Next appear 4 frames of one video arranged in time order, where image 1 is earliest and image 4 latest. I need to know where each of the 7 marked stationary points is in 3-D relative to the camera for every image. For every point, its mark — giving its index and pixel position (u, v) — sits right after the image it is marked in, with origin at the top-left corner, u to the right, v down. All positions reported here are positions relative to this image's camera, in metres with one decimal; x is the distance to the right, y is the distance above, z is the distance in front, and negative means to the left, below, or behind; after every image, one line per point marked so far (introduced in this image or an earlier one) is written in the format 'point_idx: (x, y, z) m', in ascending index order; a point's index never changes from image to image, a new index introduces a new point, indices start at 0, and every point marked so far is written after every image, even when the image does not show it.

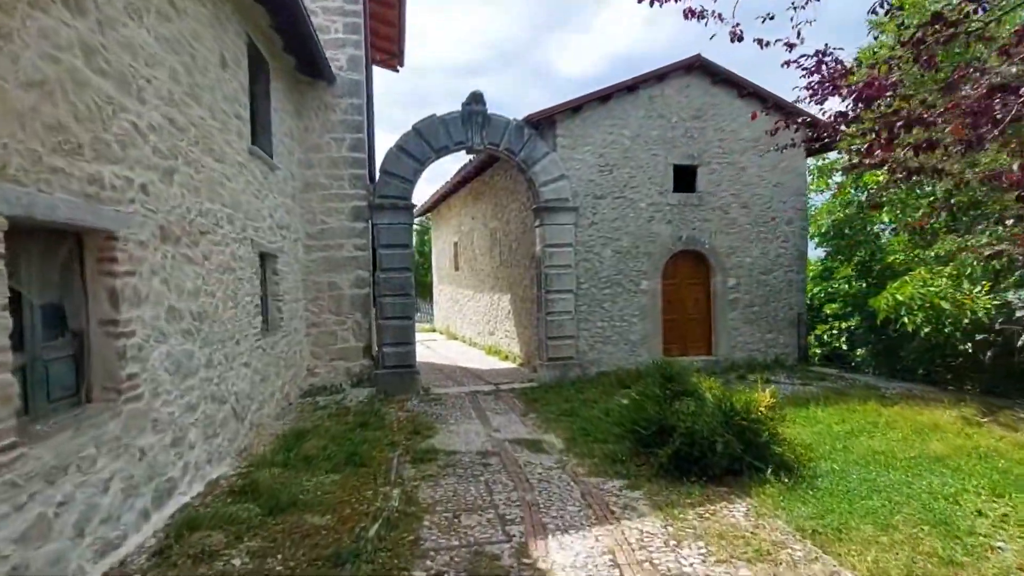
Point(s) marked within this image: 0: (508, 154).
0: (-0.1, +1.9, +7.7) m
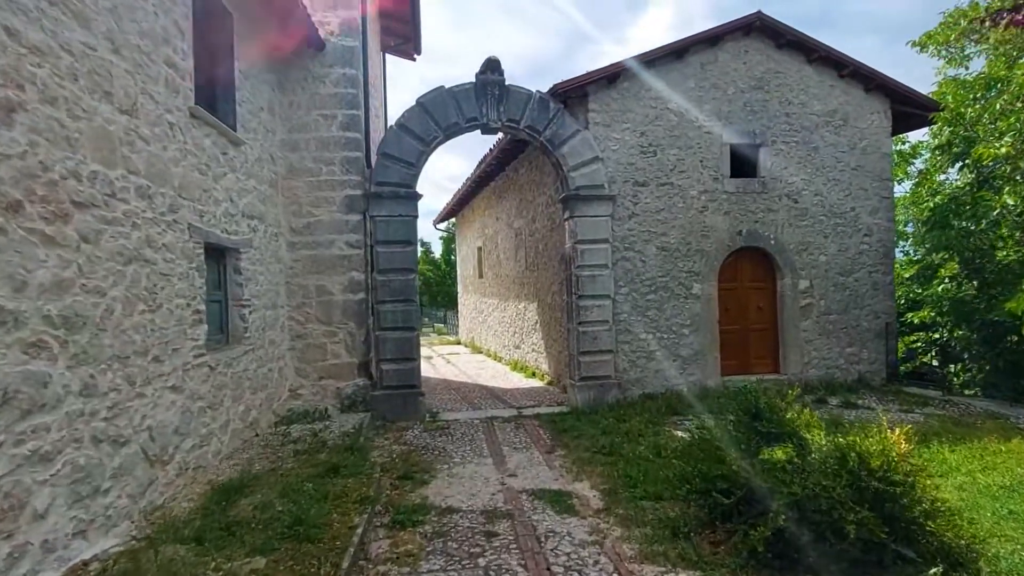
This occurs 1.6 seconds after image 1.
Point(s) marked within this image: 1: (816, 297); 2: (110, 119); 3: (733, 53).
0: (+0.2, +1.9, +6.4) m
1: (+4.1, -0.1, +7.2) m
2: (-2.3, +1.0, +3.0) m
3: (+2.9, +3.1, +7.0) m
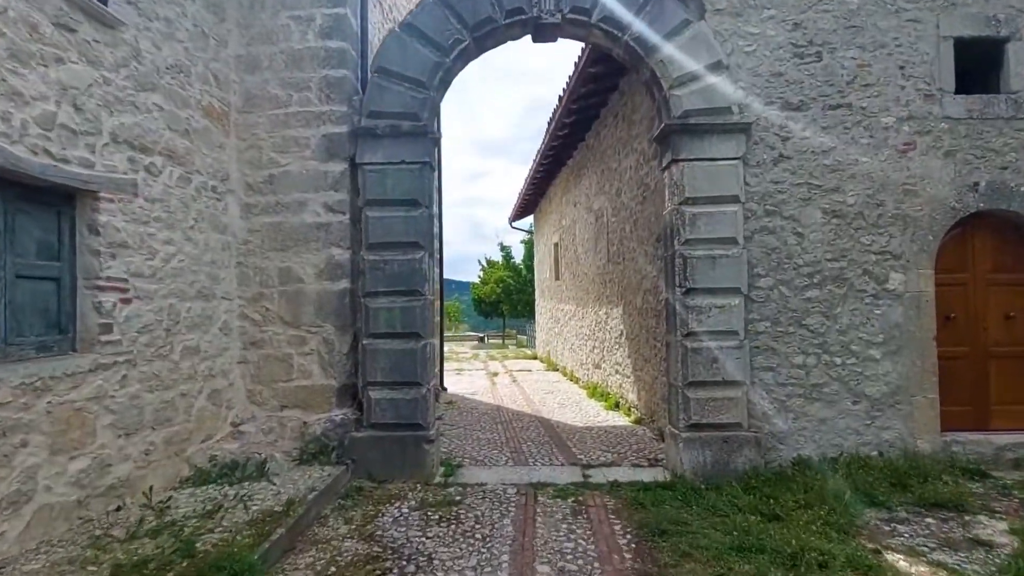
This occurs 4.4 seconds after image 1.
0: (+0.7, +2.0, +4.1) m
1: (+4.7, -0.1, +4.0) m
2: (-2.3, +1.2, +1.1) m
3: (+3.5, +3.2, +4.2) m
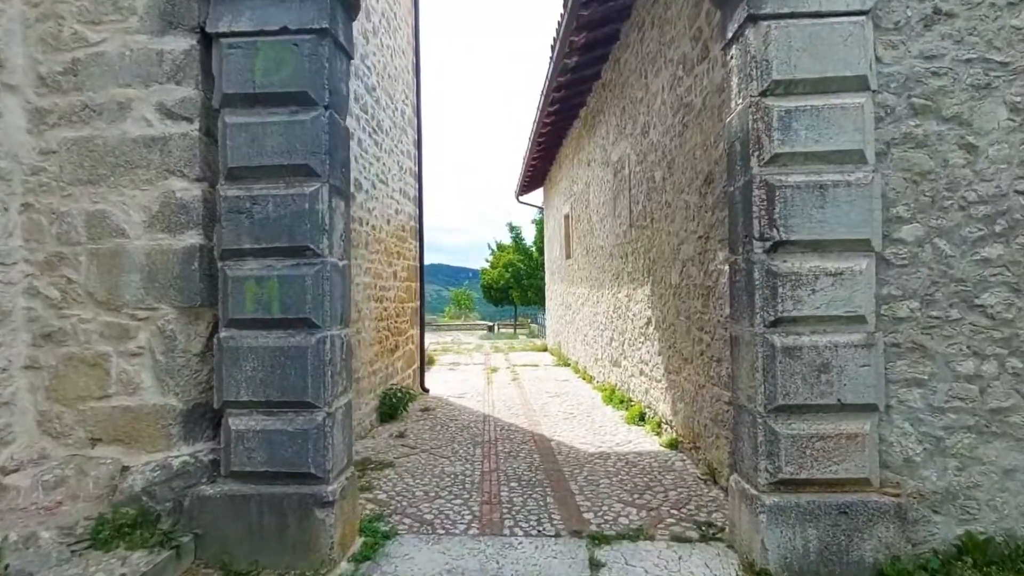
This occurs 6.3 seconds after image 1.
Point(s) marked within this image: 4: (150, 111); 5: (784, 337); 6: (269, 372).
0: (+0.5, +2.2, +2.4) m
1: (+4.5, +0.1, +2.3) m
2: (-2.6, +1.3, -0.4) m
3: (+3.3, +3.4, +2.4) m
4: (-1.6, +0.8, +2.4) m
5: (+1.1, -0.2, +2.2) m
6: (-1.1, -0.4, +2.4) m
